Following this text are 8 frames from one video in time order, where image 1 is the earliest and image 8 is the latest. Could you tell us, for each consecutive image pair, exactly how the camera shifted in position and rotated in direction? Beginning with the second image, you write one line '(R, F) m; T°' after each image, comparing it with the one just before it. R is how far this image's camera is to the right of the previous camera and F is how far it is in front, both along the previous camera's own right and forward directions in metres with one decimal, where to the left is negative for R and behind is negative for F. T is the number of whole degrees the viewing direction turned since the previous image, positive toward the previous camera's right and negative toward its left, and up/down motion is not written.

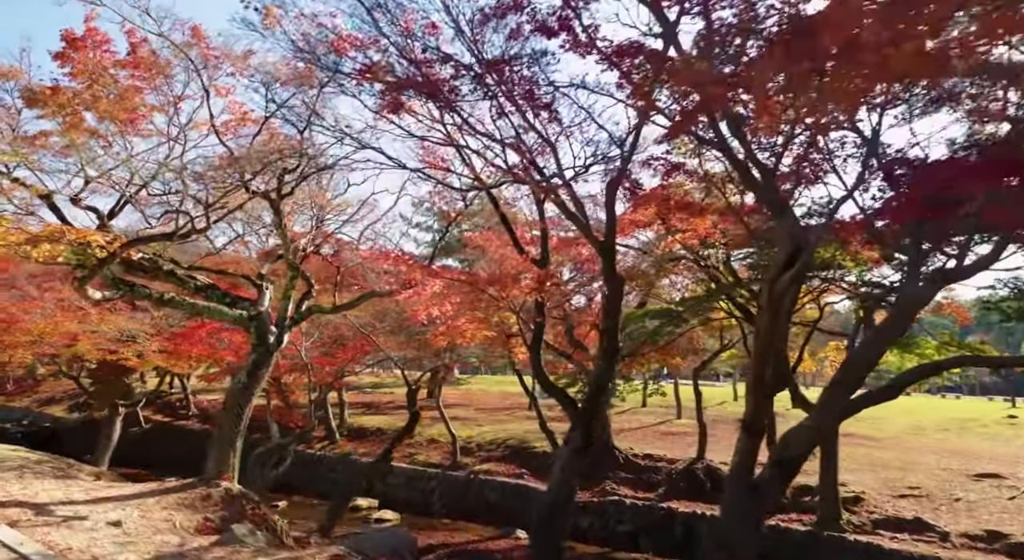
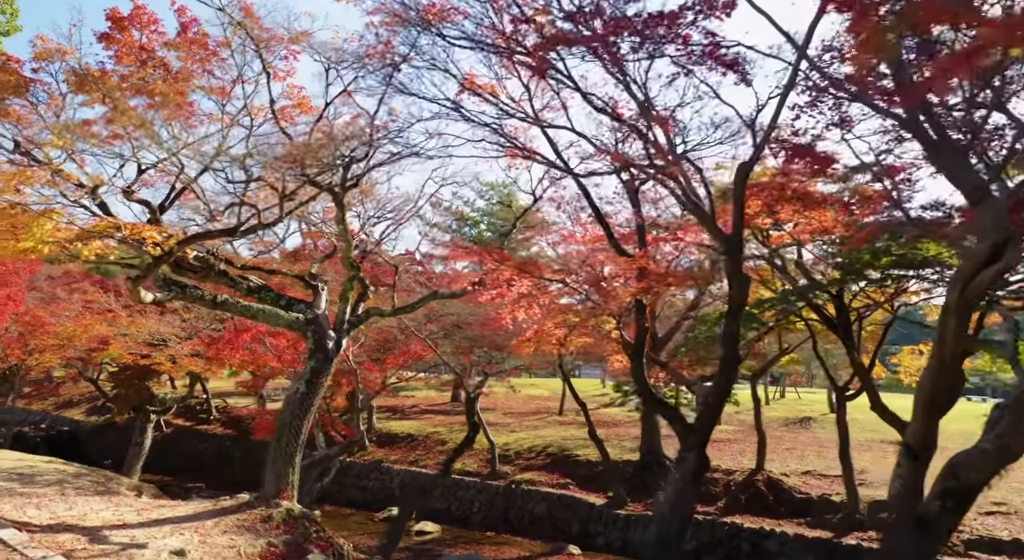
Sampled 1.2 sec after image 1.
(-0.8, +0.8) m; -1°
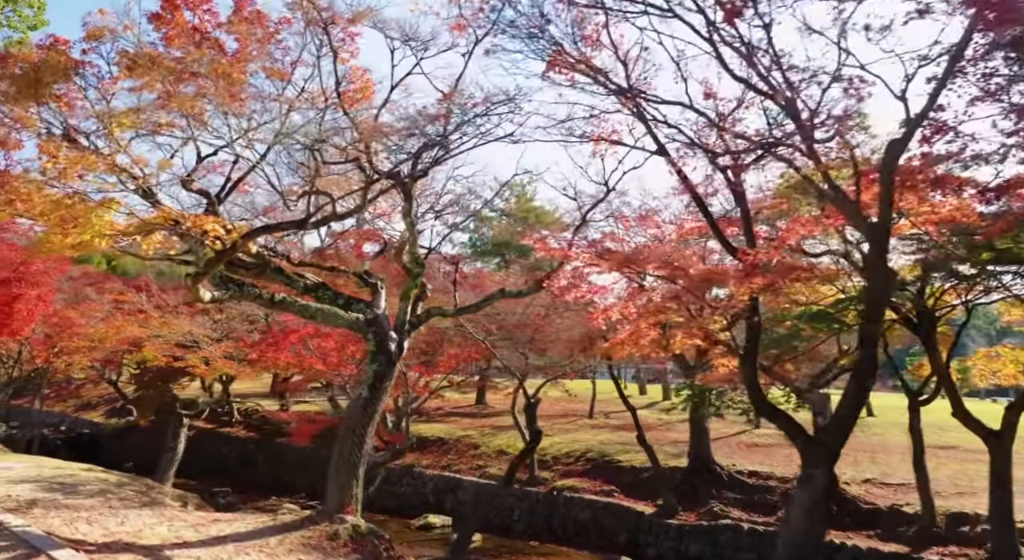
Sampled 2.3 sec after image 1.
(-0.7, +0.6) m; -1°
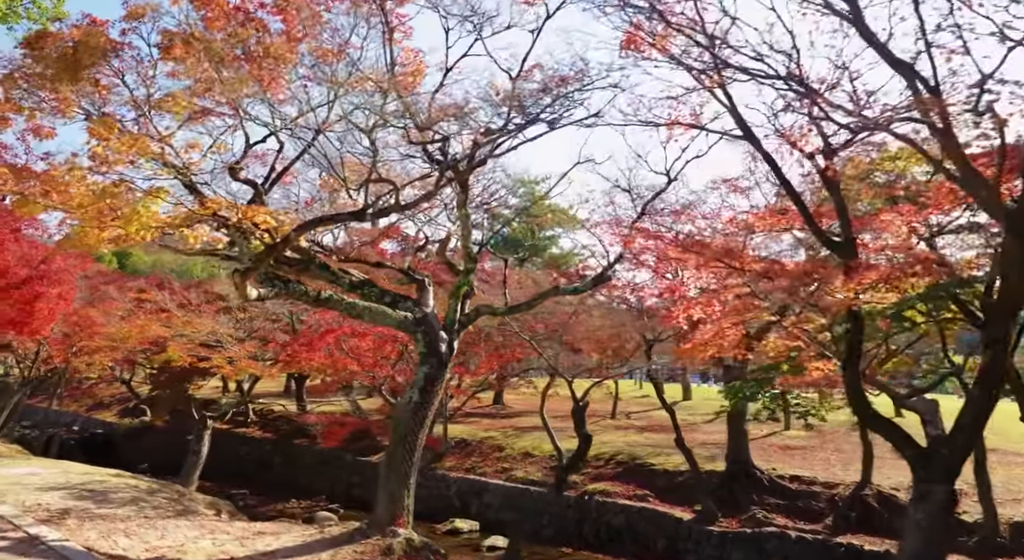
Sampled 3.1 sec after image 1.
(-0.5, +0.5) m; -1°
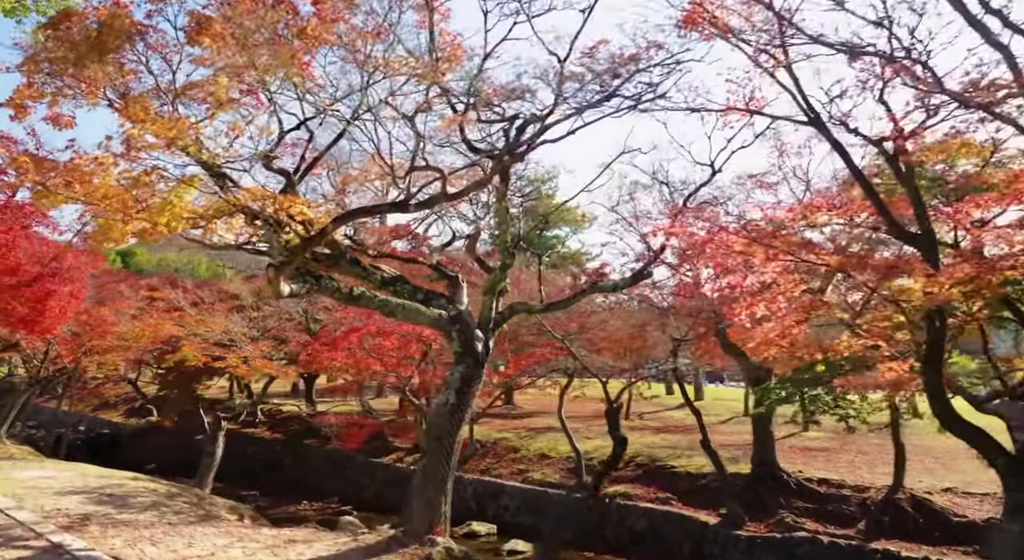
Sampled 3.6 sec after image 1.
(-0.4, +0.4) m; 0°
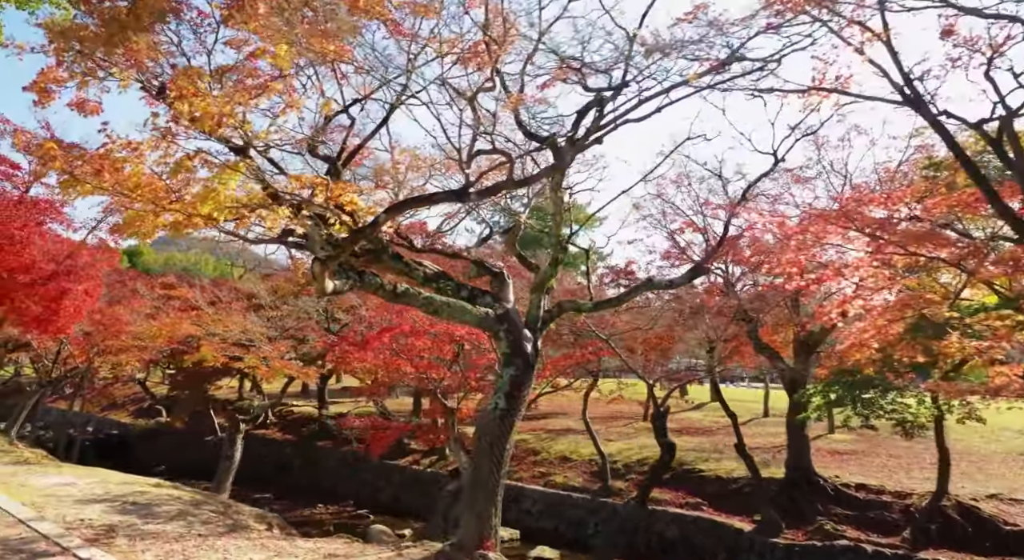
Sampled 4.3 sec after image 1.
(-0.5, +0.5) m; 0°
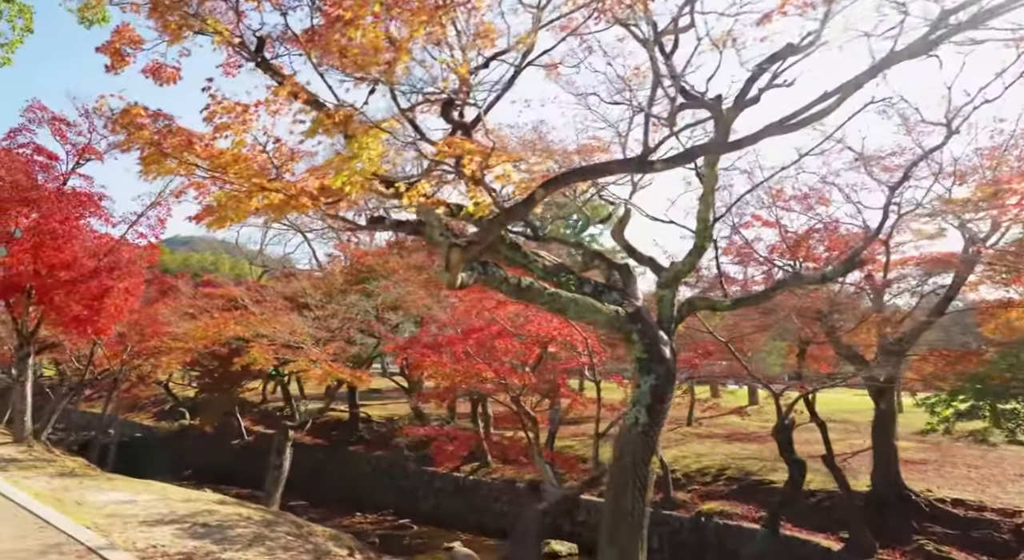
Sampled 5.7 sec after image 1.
(-1.0, +1.0) m; -1°
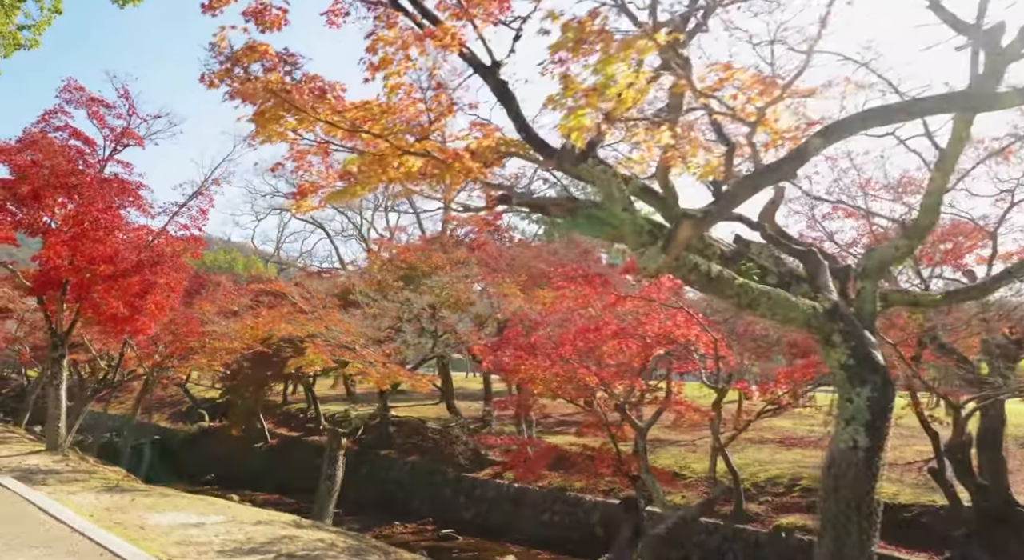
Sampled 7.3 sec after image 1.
(-1.2, +1.1) m; 0°
